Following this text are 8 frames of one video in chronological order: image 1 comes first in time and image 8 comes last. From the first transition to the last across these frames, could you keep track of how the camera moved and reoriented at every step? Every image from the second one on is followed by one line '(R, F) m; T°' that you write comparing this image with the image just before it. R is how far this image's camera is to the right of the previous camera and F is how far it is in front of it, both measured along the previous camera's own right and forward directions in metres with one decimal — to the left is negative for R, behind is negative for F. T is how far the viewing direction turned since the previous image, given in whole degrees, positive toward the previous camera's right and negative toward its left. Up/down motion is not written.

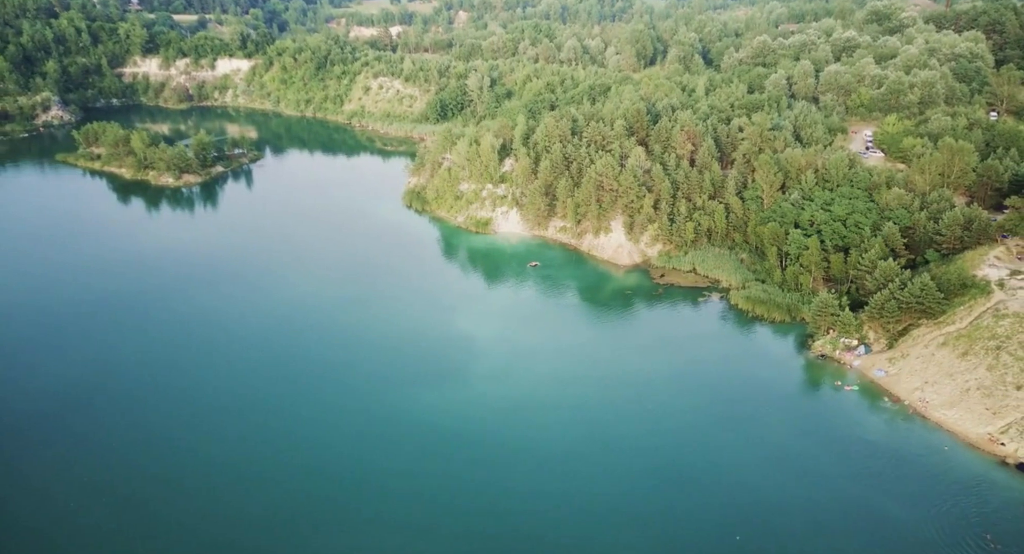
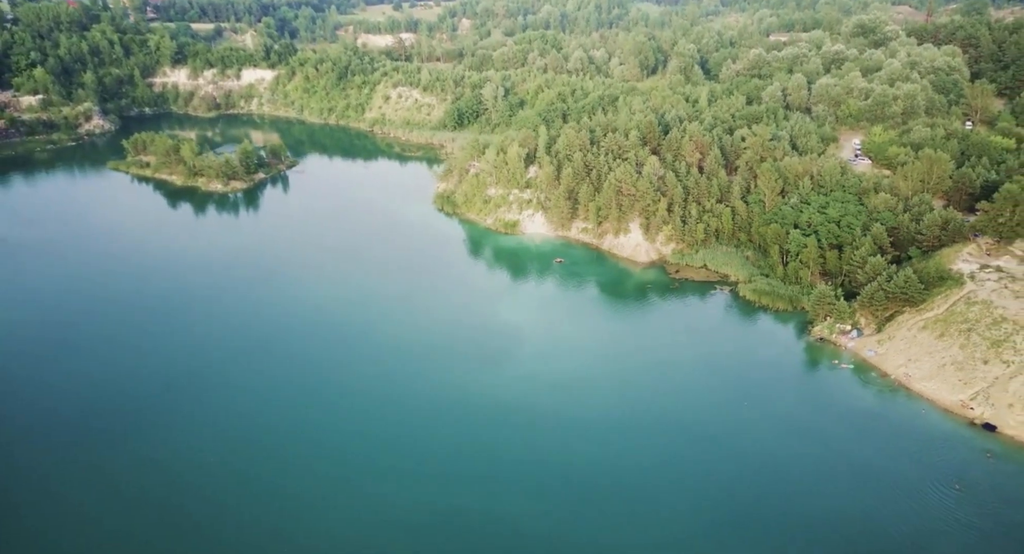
(-3.7, -7.9) m; +1°
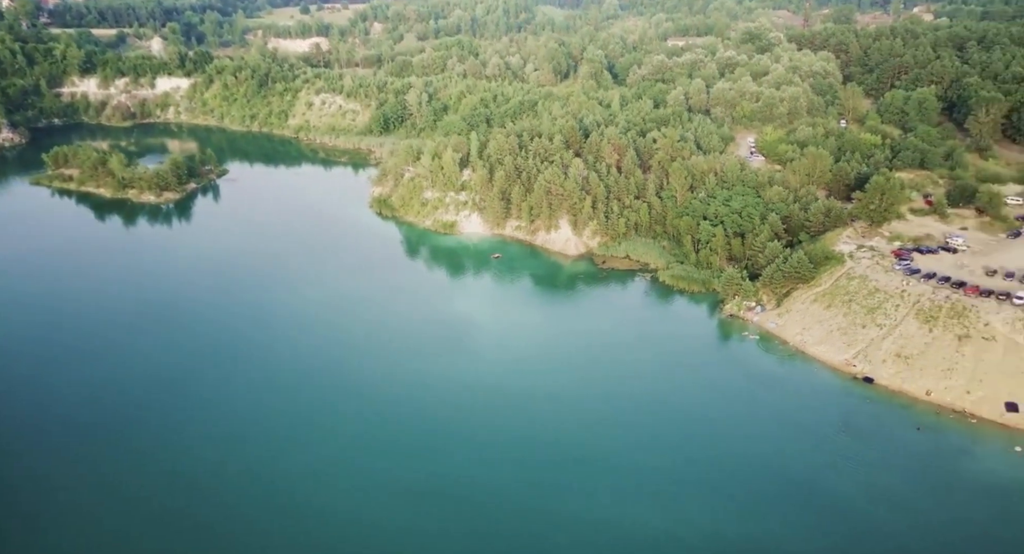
(-3.6, -8.0) m; +6°
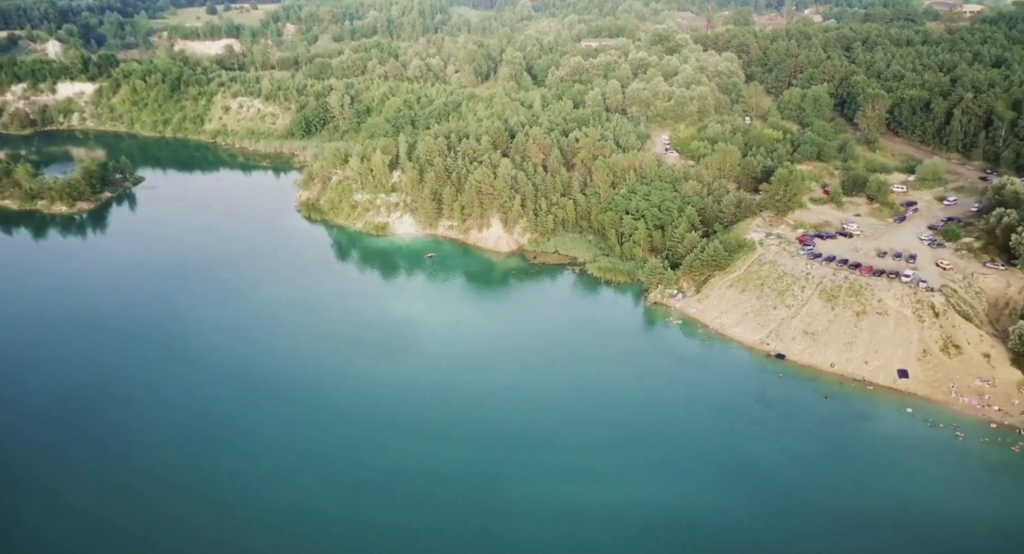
(-2.2, -4.3) m; +6°
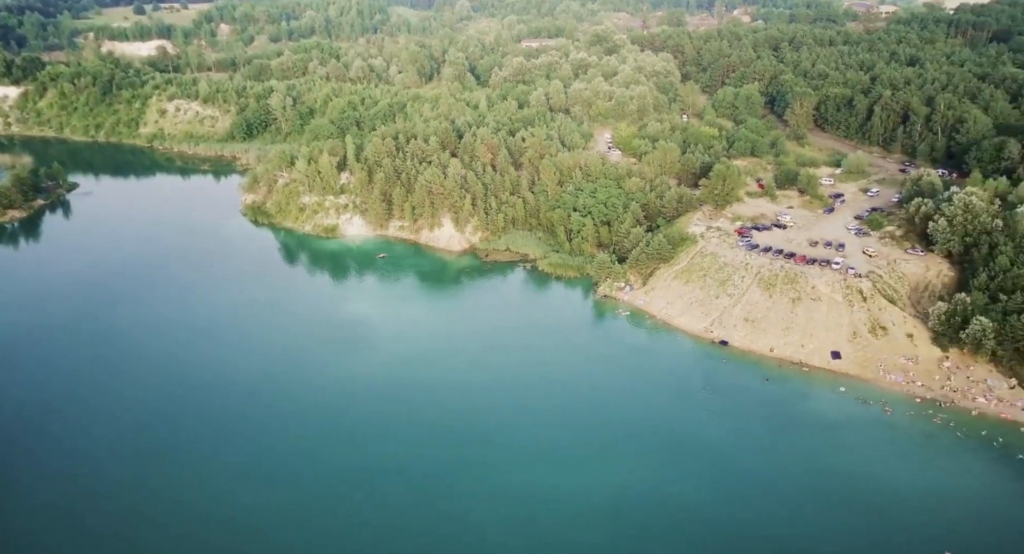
(-2.0, -3.0) m; +4°
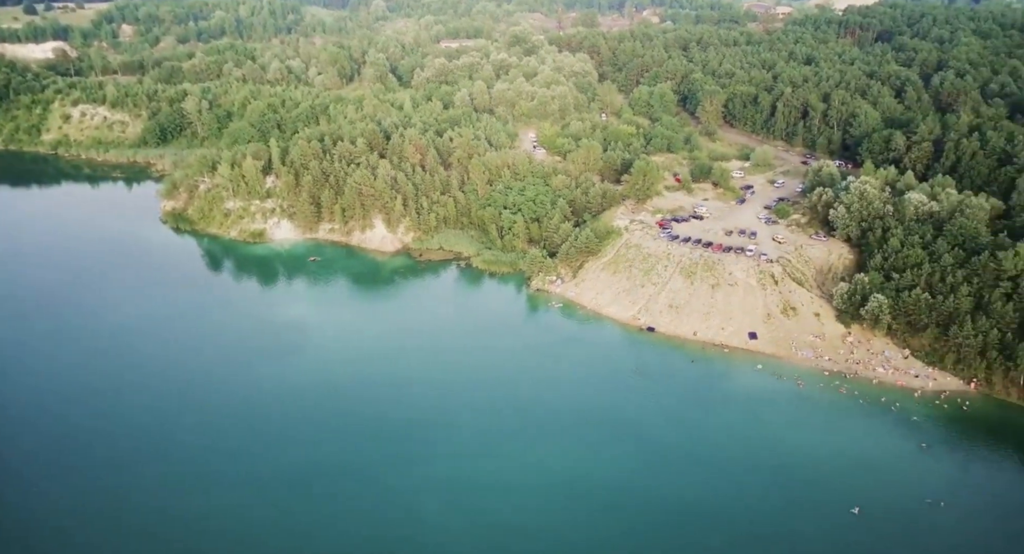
(-4.2, -3.7) m; +7°
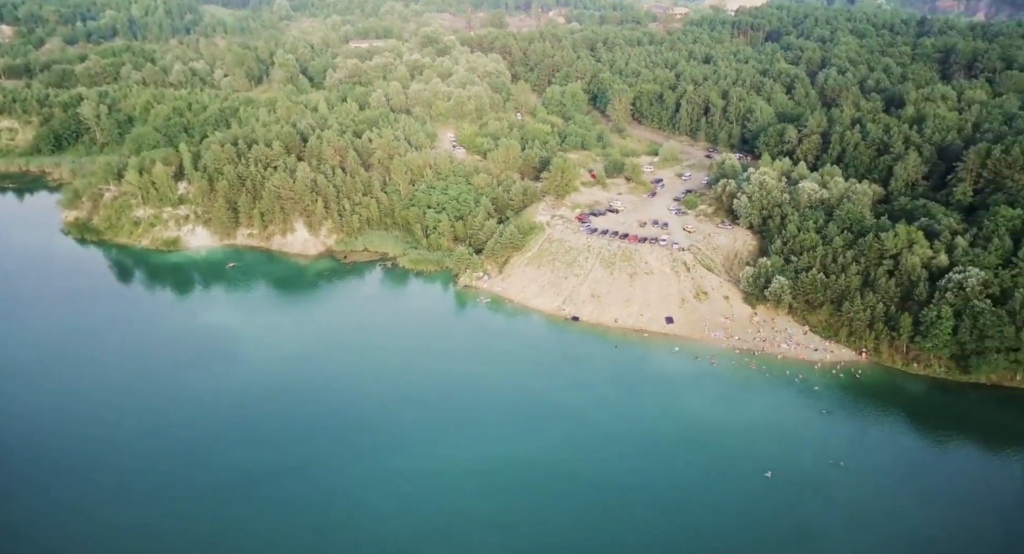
(-5.7, -2.8) m; +8°
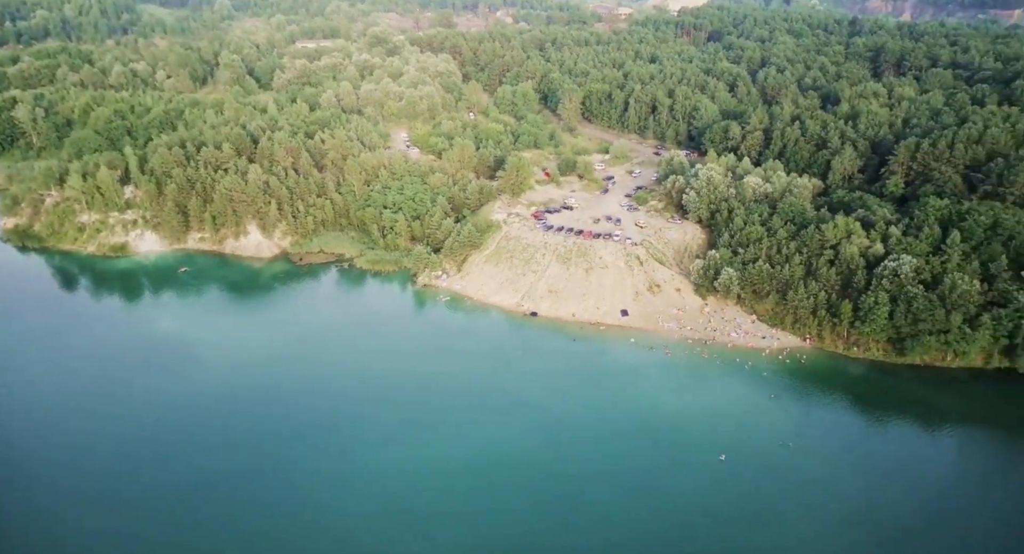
(-3.6, -1.2) m; +5°
